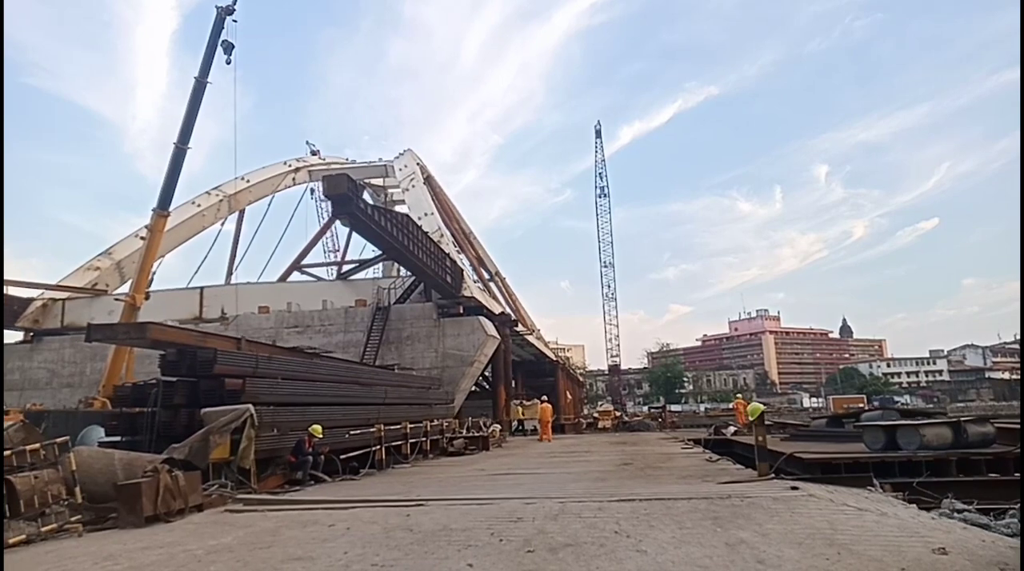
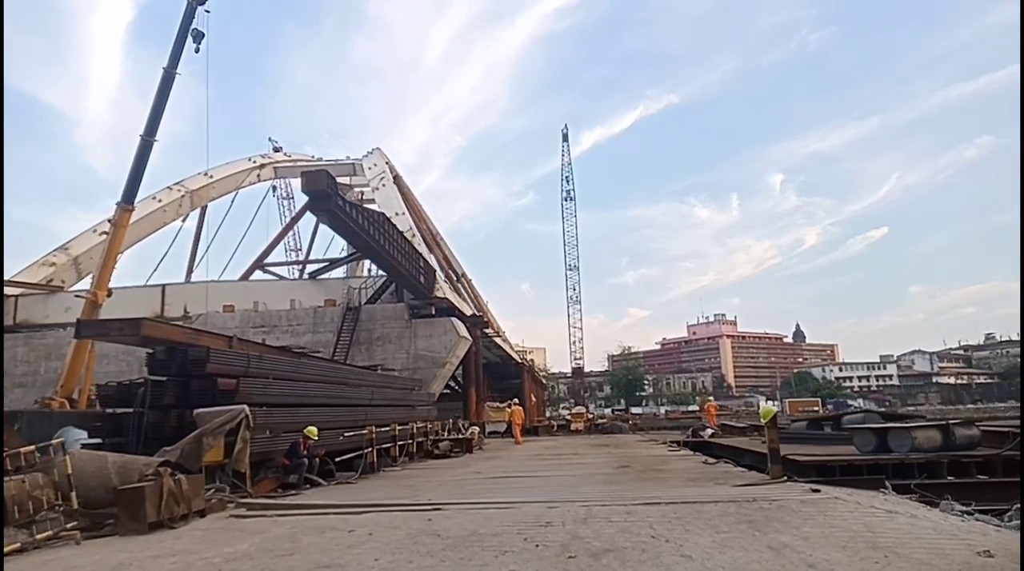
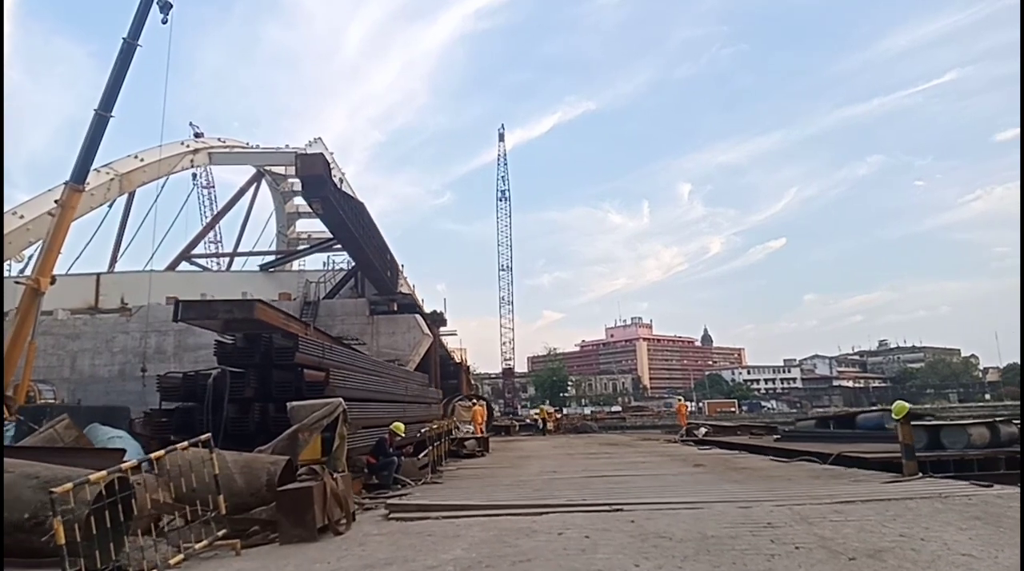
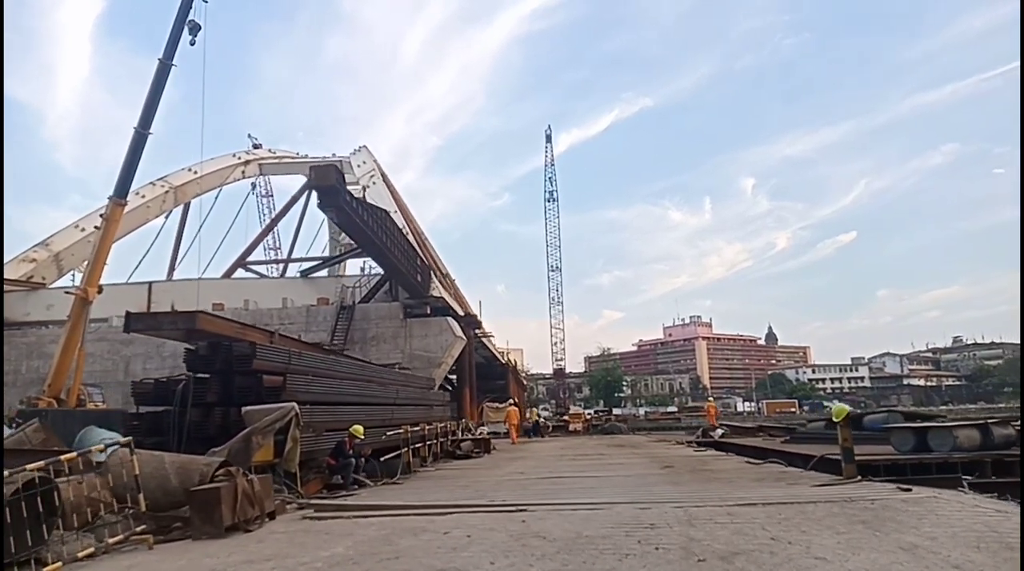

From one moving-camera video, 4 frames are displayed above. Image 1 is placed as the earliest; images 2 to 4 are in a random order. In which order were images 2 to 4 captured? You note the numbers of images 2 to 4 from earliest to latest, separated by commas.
2, 4, 3
